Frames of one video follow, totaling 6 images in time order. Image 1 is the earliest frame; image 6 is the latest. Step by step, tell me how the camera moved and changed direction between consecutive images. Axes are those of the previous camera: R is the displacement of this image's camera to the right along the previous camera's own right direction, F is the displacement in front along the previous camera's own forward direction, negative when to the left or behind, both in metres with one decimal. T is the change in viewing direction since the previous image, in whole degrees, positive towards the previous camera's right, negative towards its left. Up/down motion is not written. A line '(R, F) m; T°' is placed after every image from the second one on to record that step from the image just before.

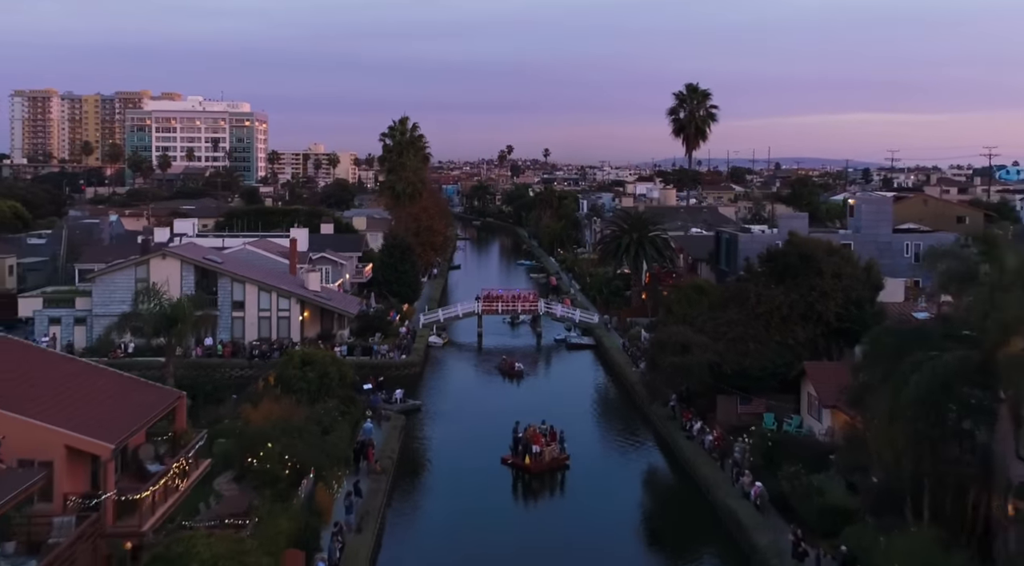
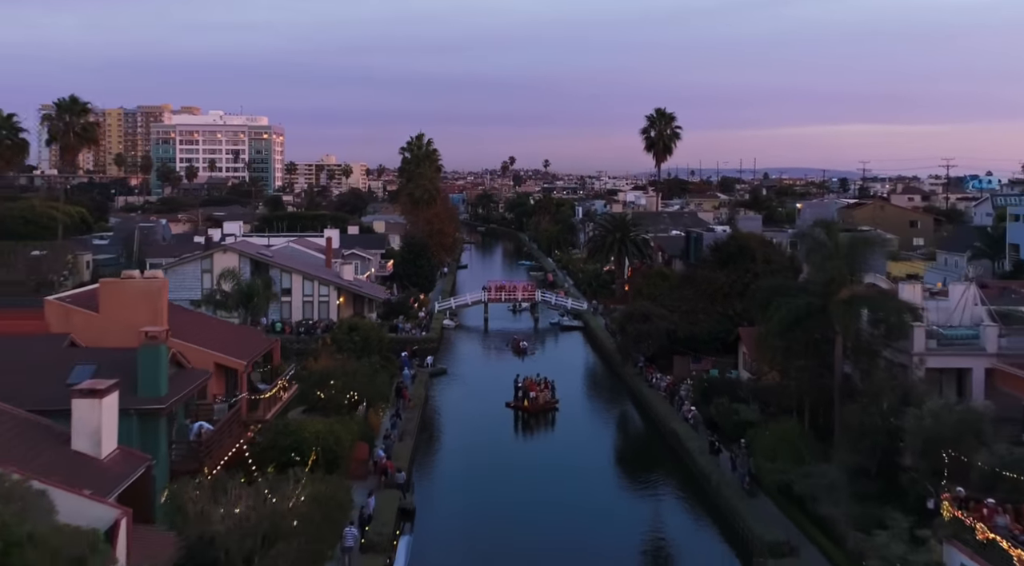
(+0.1, -7.9) m; 0°
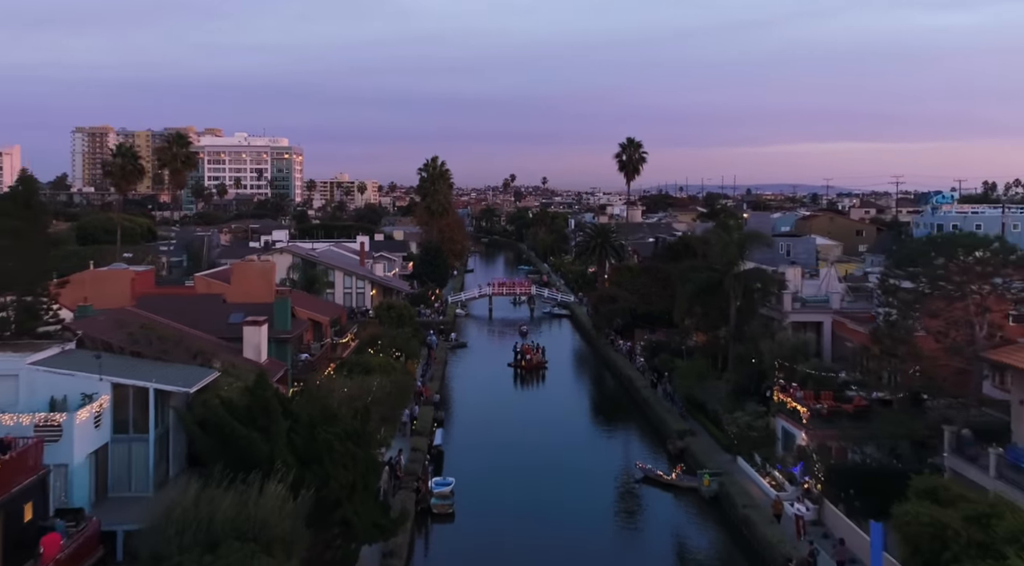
(+0.1, -11.2) m; 0°
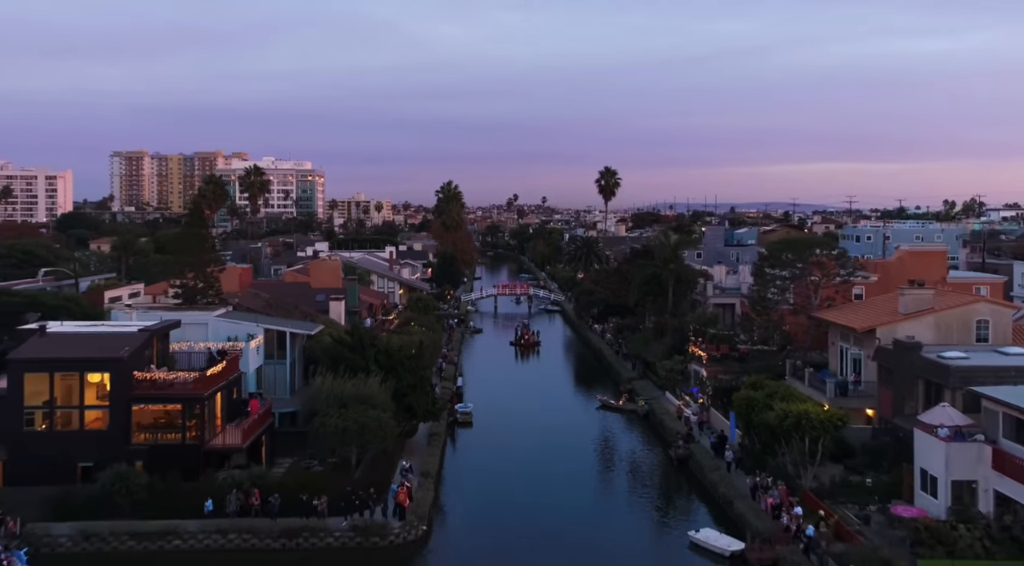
(+0.3, -13.6) m; 0°
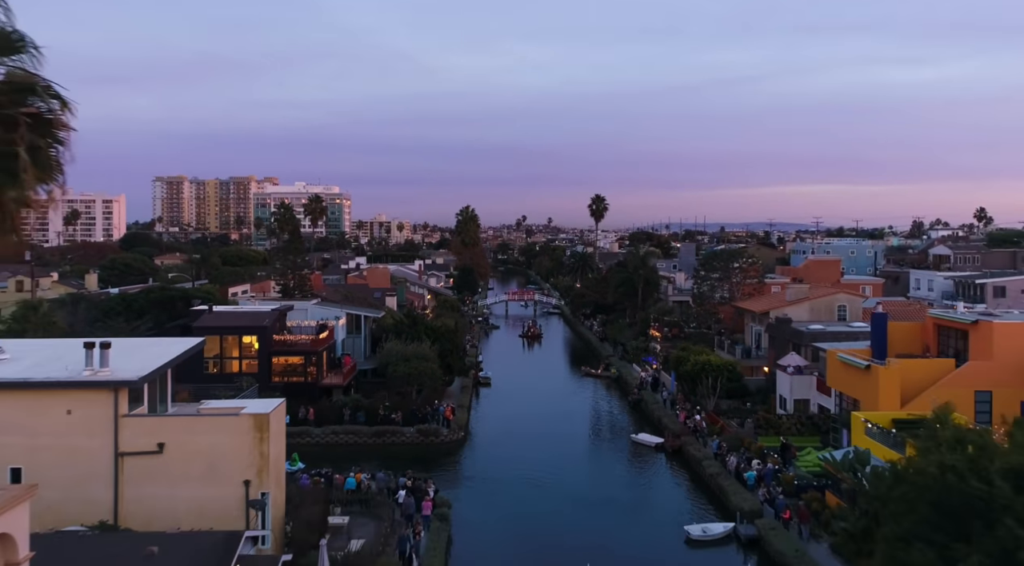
(+0.2, -15.2) m; -1°
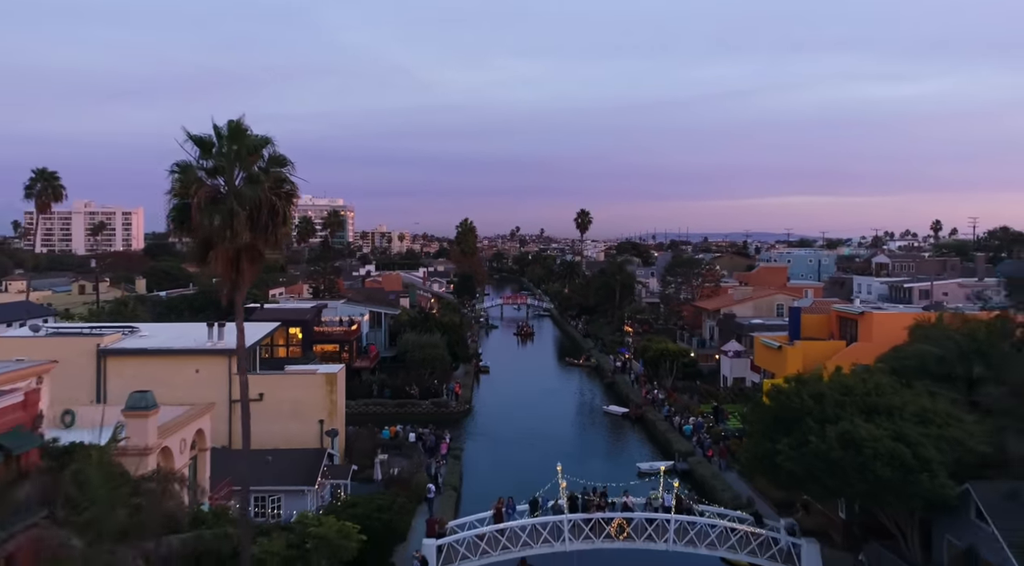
(-0.1, -10.1) m; 0°
